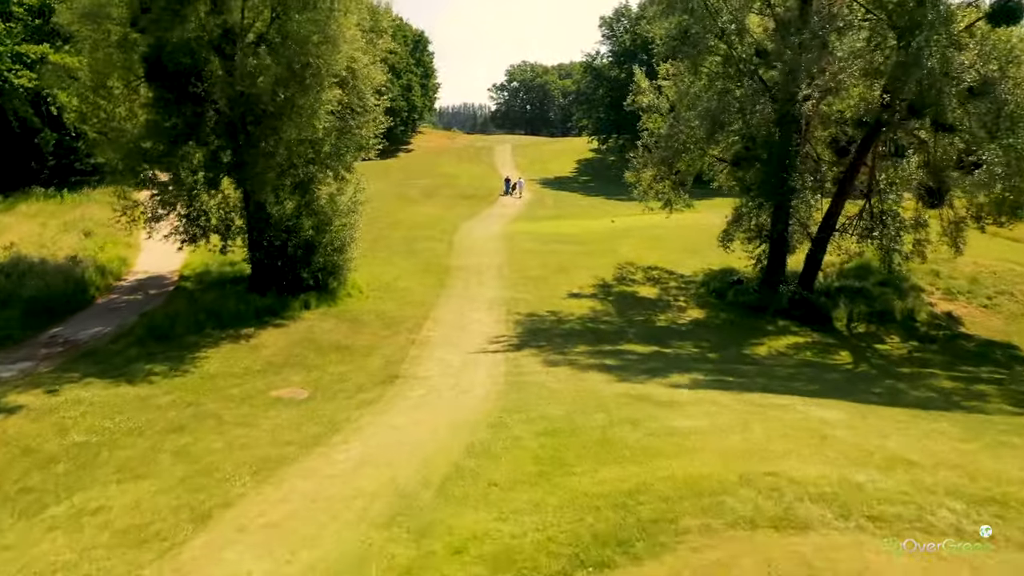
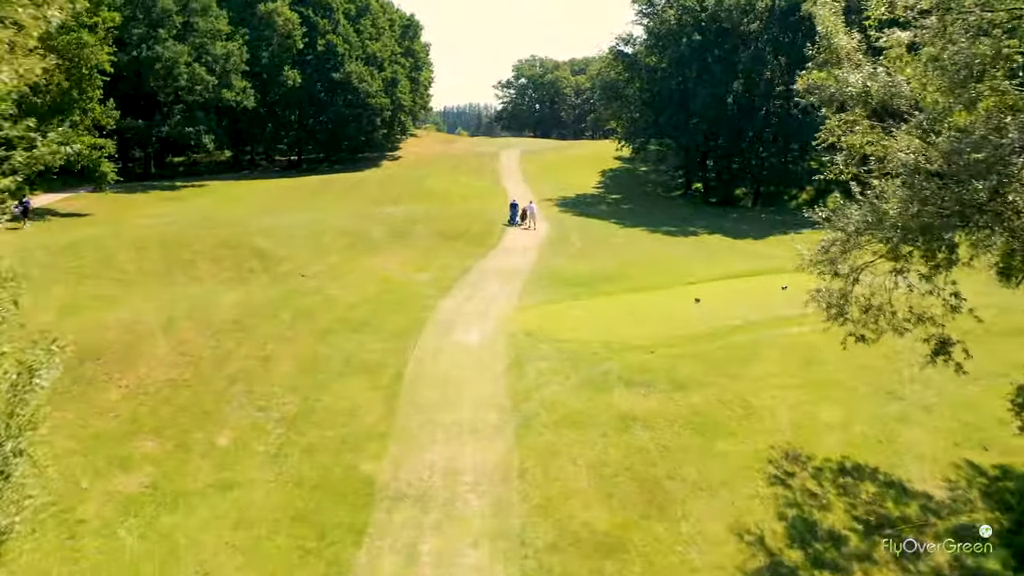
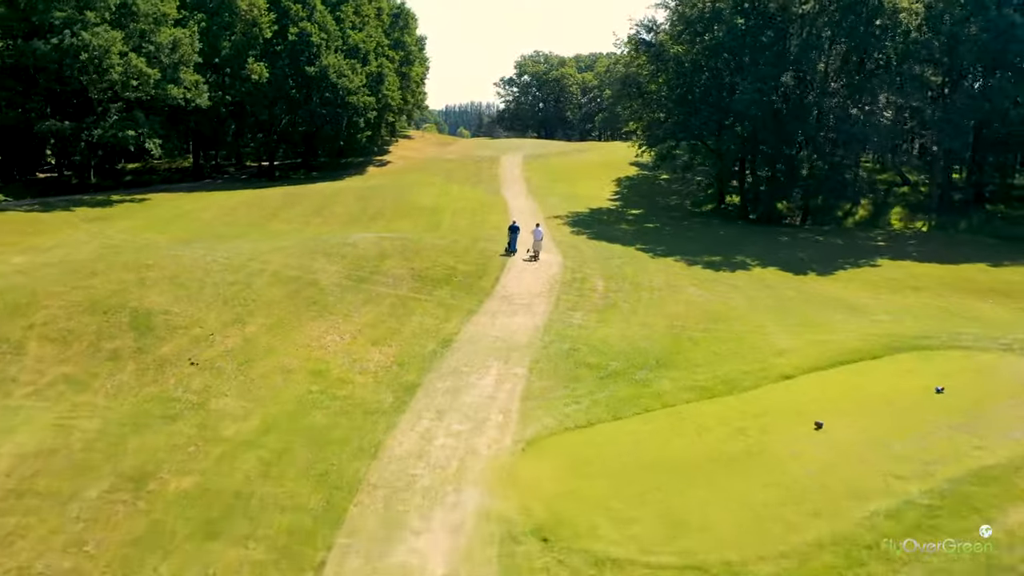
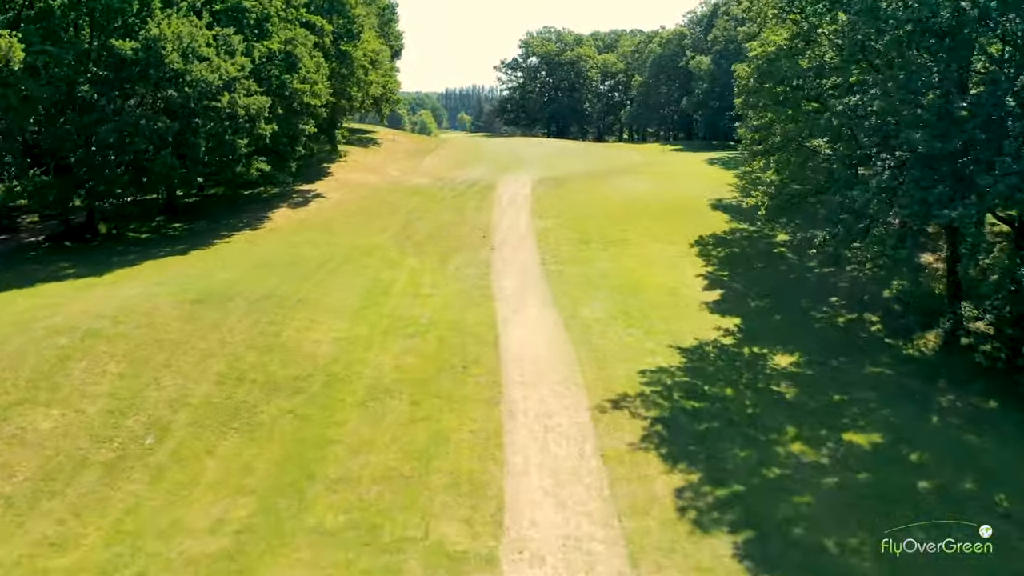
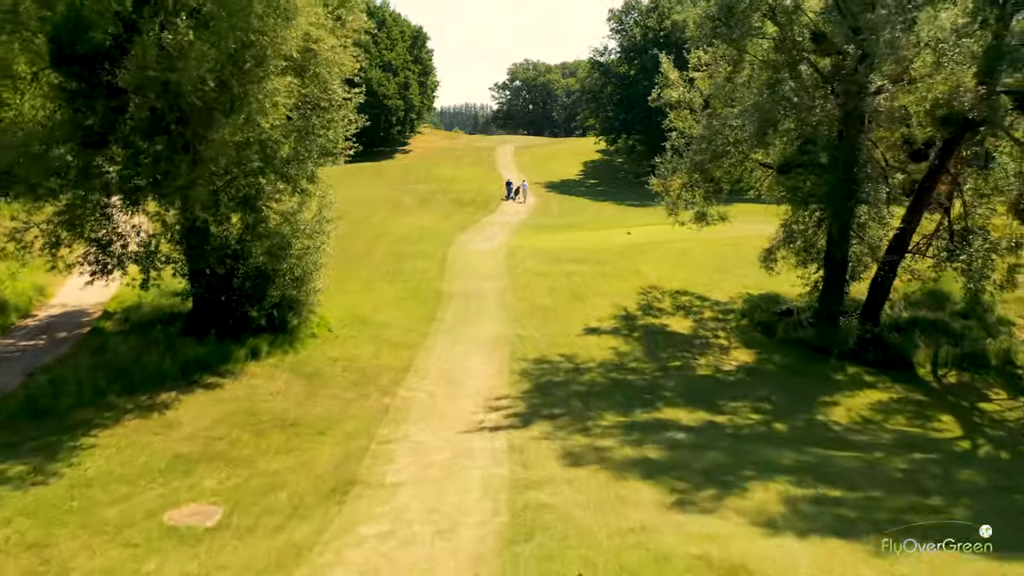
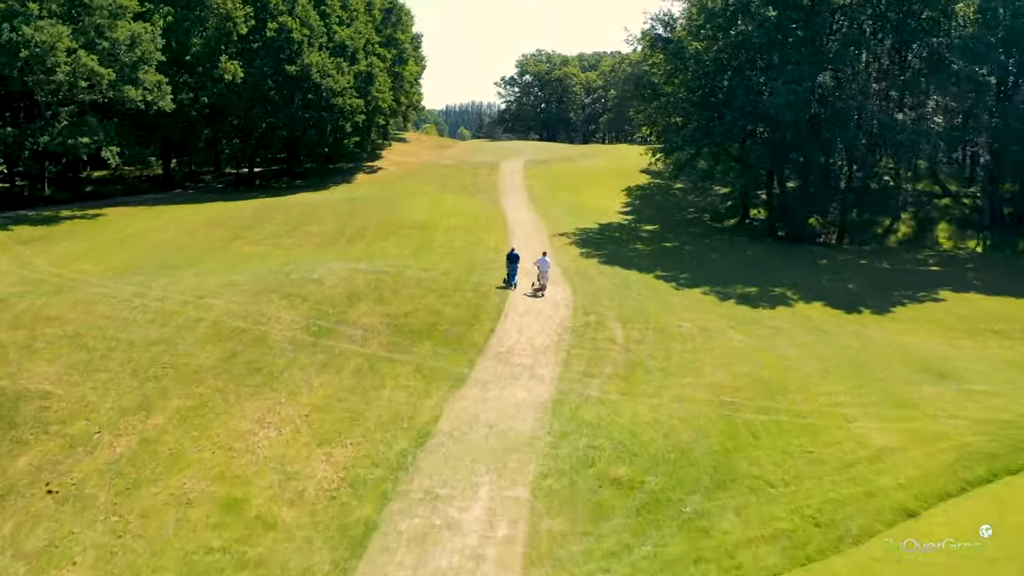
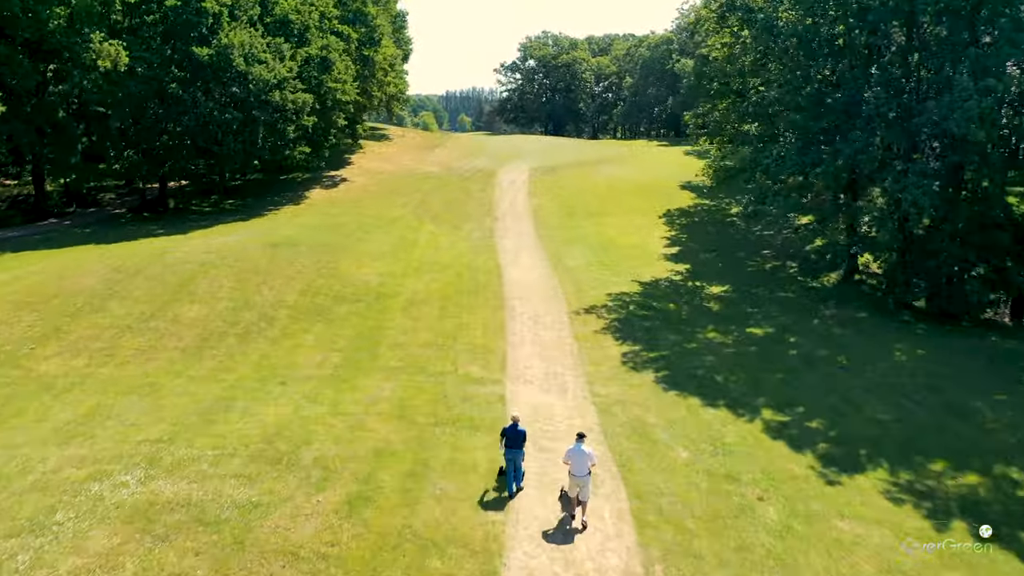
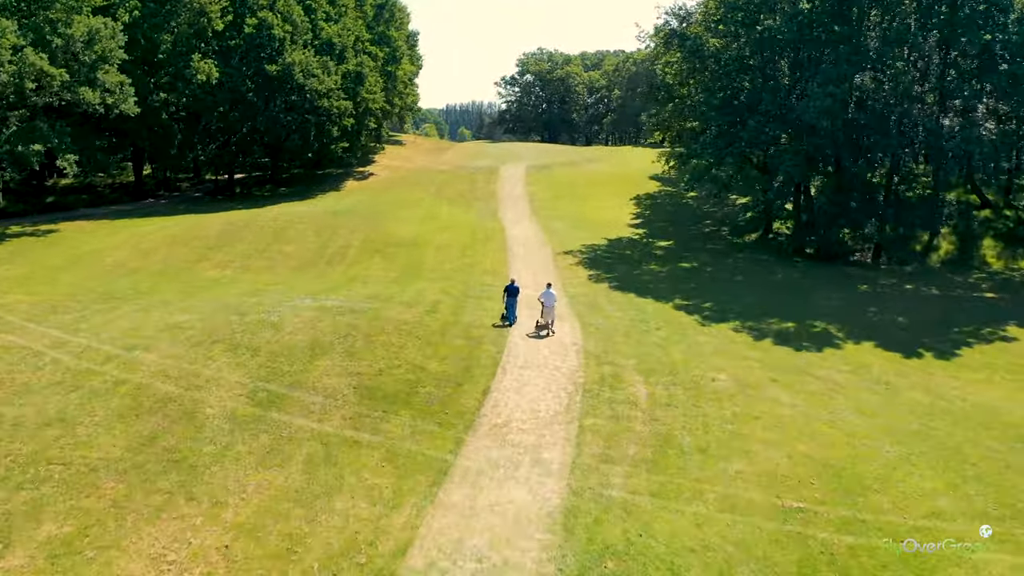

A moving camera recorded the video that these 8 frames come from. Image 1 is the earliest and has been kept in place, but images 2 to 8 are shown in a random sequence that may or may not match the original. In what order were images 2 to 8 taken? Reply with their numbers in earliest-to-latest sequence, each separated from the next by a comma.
5, 2, 3, 6, 8, 7, 4
